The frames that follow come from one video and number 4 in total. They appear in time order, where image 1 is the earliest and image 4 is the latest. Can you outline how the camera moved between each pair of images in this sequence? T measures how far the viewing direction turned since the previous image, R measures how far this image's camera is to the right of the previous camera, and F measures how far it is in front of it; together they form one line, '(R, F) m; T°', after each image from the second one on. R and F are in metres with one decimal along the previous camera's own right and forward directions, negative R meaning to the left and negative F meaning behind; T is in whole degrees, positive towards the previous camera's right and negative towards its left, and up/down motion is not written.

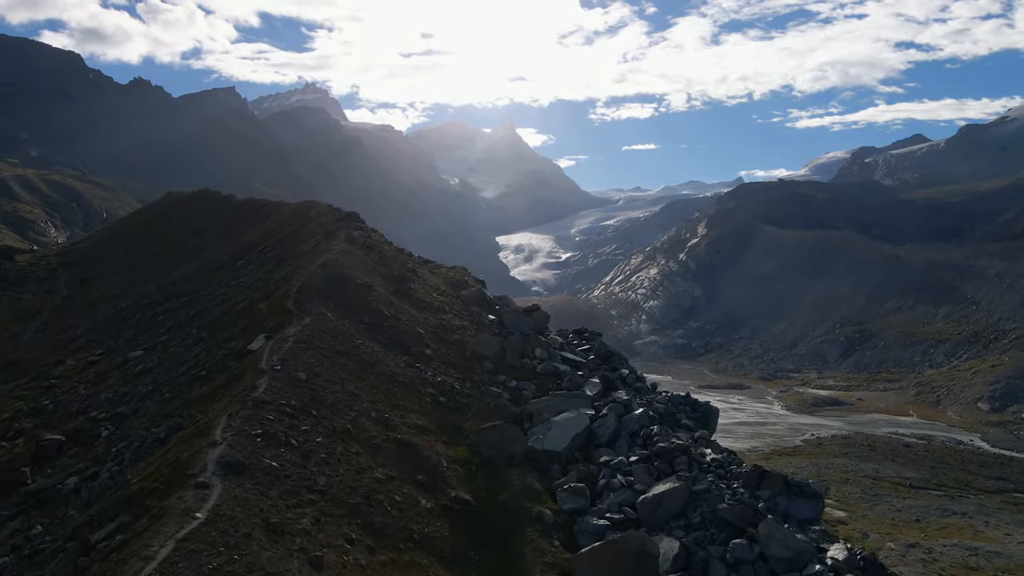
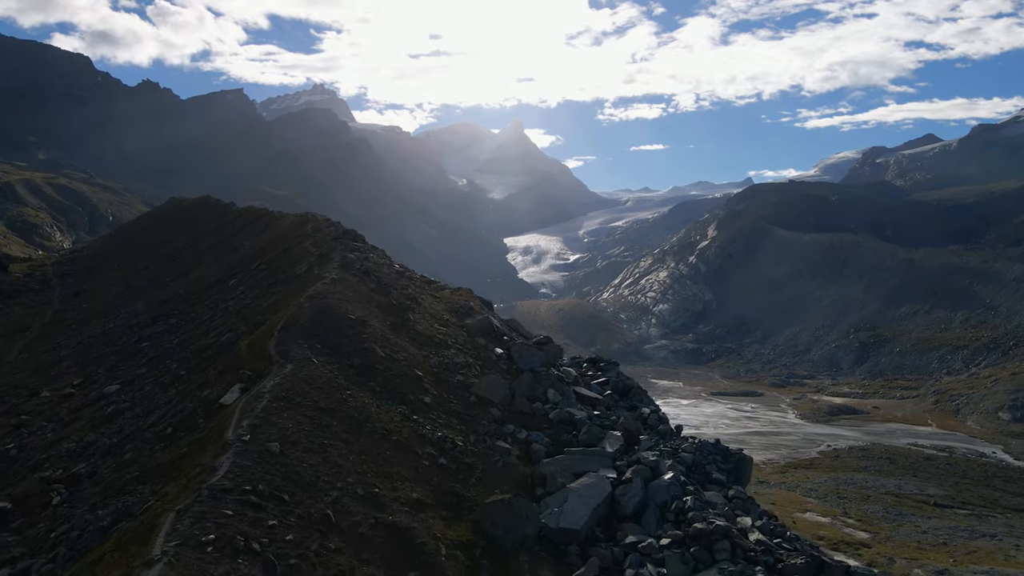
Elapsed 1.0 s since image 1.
(0.0, +2.6) m; -1°
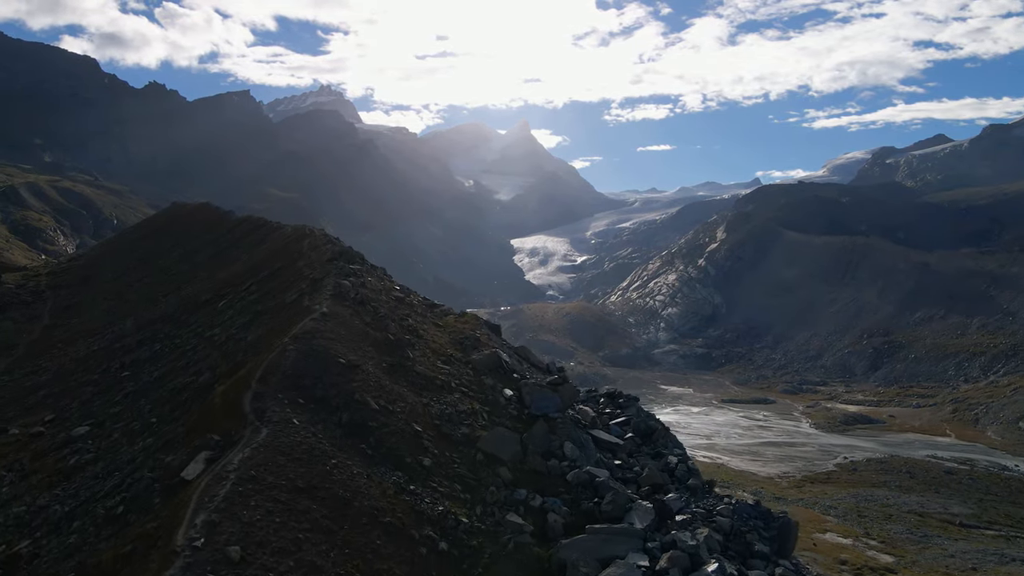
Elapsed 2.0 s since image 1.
(-0.1, +2.7) m; -1°
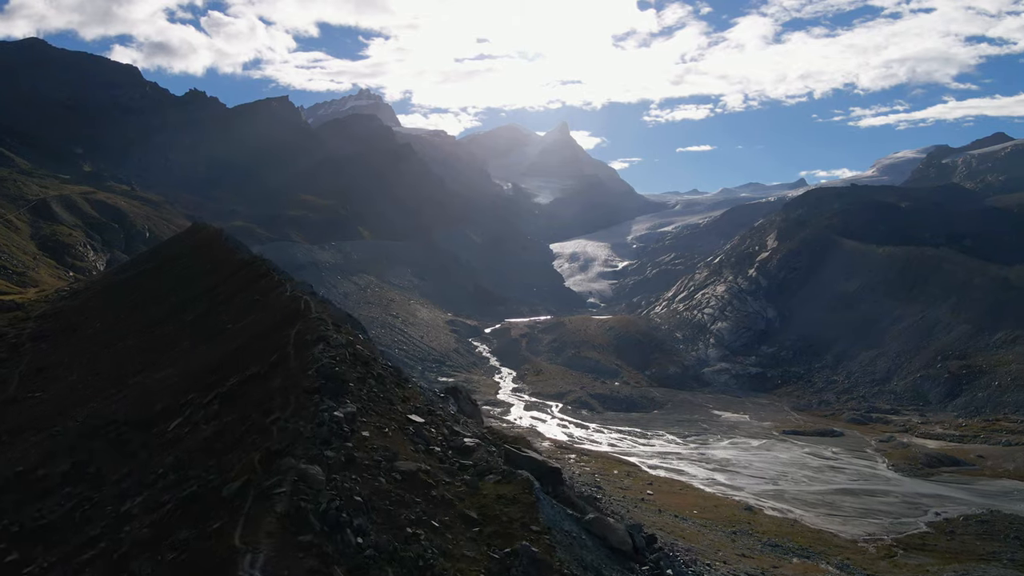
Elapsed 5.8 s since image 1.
(-1.0, +11.0) m; -3°
